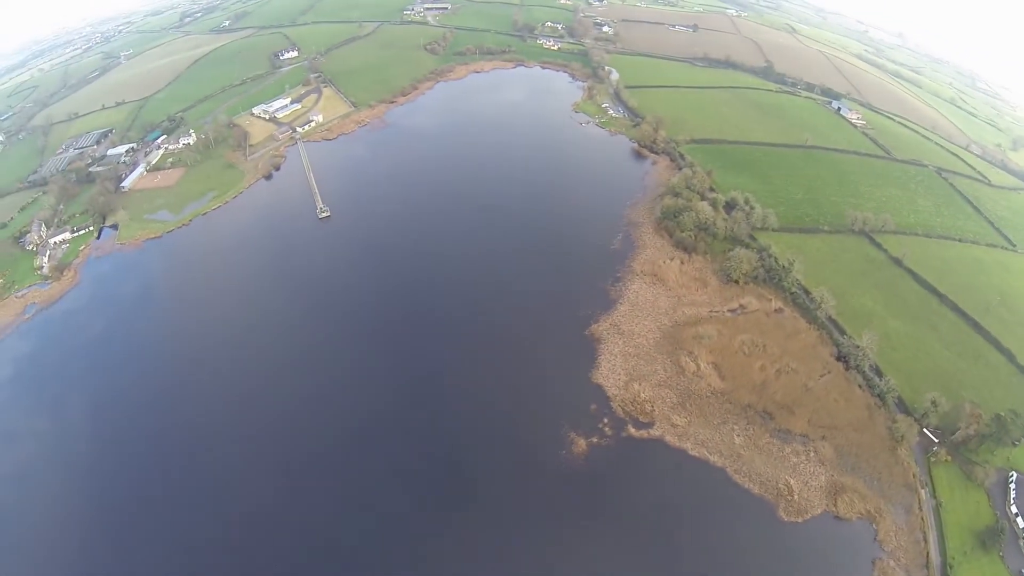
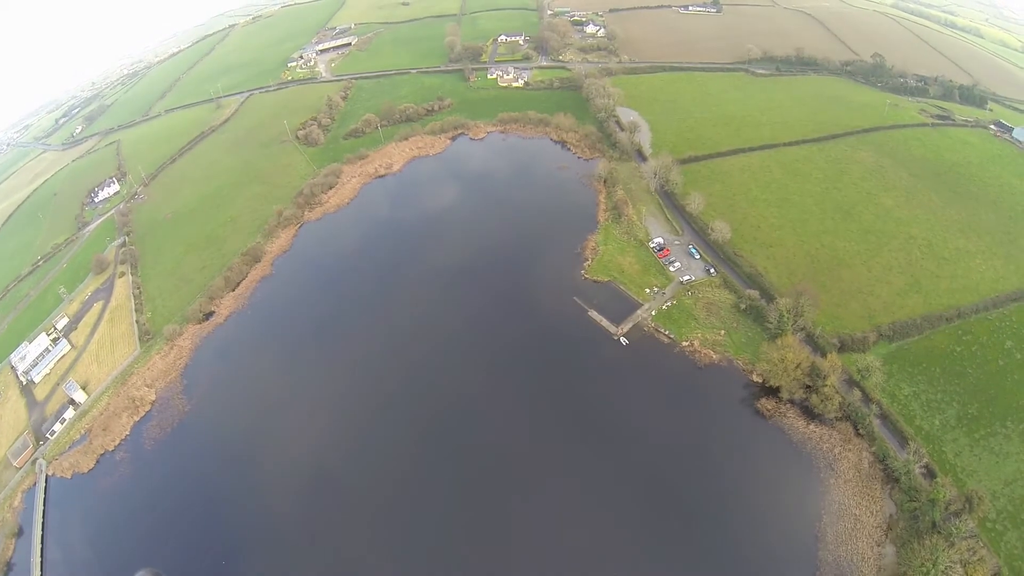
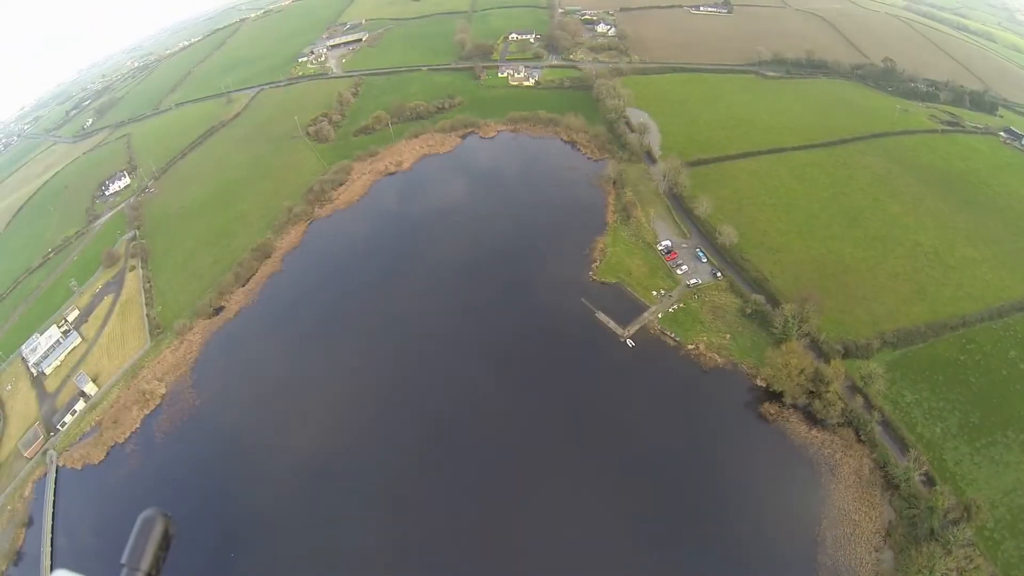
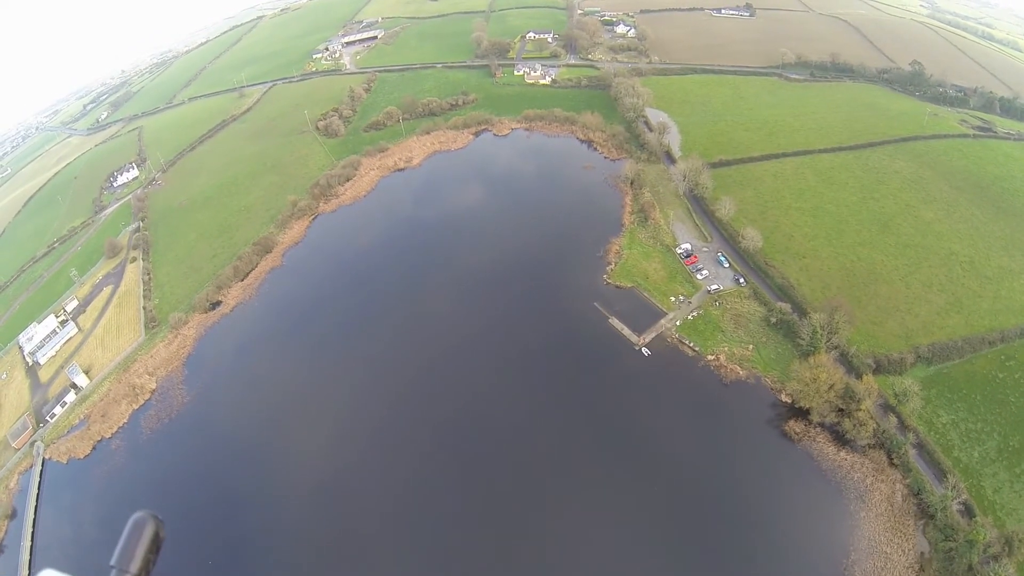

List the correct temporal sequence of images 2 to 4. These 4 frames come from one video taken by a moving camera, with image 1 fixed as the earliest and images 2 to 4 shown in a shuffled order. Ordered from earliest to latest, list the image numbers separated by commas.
3, 2, 4
